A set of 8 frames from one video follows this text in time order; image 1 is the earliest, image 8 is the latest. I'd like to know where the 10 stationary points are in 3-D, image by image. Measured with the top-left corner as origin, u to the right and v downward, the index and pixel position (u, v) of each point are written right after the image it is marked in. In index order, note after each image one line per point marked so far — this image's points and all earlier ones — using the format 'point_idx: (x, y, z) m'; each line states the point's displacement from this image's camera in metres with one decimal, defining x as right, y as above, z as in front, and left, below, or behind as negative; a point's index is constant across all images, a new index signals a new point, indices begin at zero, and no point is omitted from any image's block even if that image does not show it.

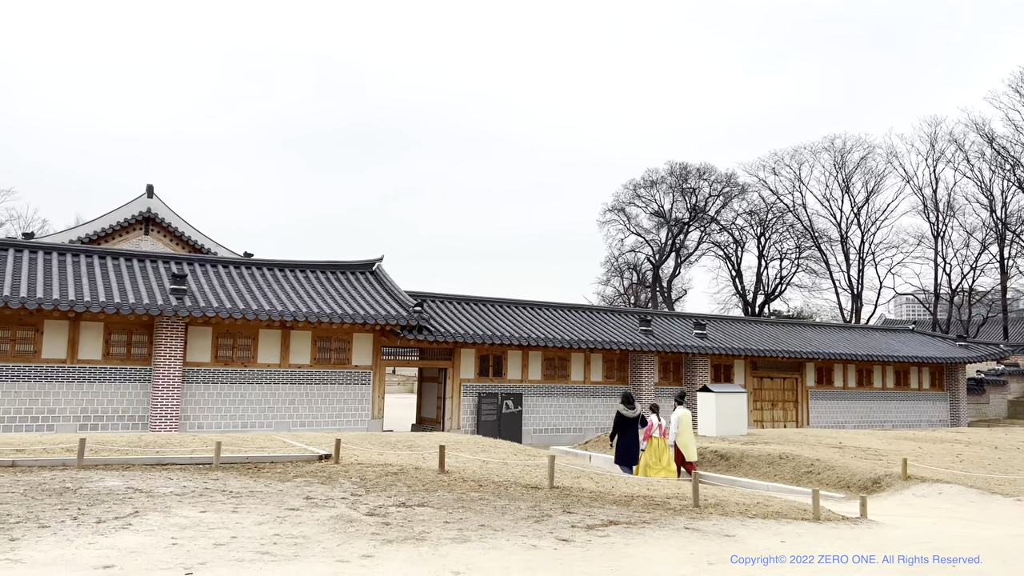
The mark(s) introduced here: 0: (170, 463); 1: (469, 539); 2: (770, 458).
0: (-4.0, -2.1, +9.7) m
1: (-0.4, -2.0, +6.7) m
2: (+4.5, -3.0, +14.5) m
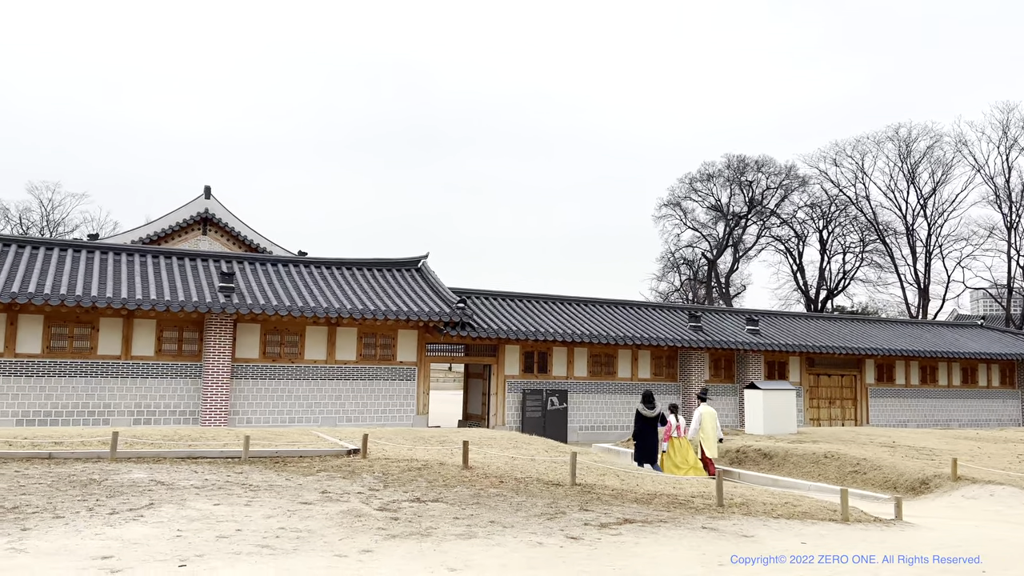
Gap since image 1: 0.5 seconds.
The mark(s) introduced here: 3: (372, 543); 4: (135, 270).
0: (-3.7, -2.0, +9.8) m
1: (-0.3, -2.0, +6.6) m
2: (+5.1, -2.9, +14.0) m
3: (-1.0, -1.9, +6.1) m
4: (-9.0, +0.4, +19.9) m
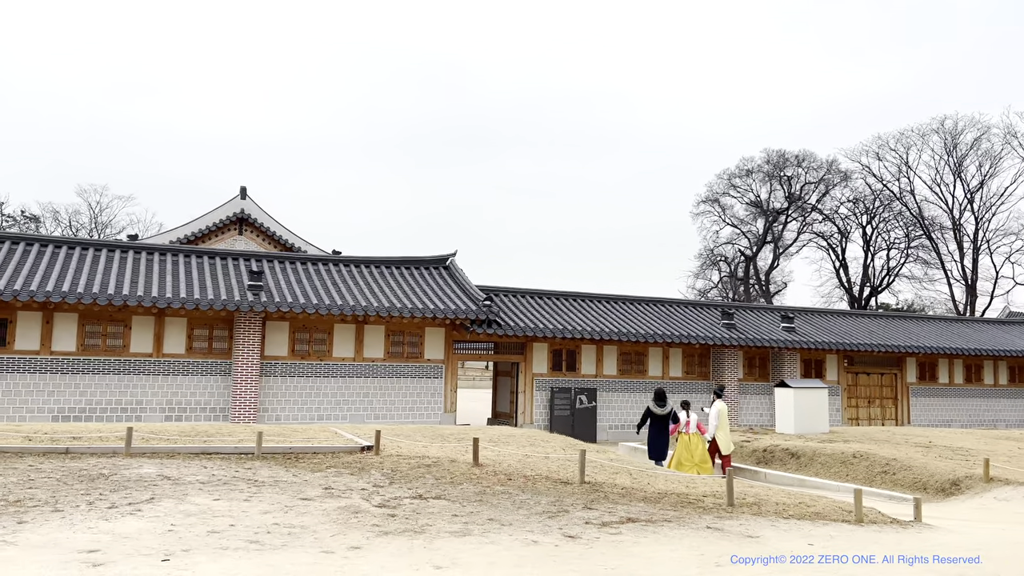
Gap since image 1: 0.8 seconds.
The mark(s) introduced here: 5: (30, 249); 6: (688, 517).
0: (-3.6, -2.0, +9.9) m
1: (-0.3, -1.9, +6.5) m
2: (+5.5, -2.8, +13.7) m
3: (-1.1, -1.9, +6.1) m
4: (-8.4, +0.5, +20.2) m
5: (-11.3, +0.9, +19.6) m
6: (+1.6, -2.1, +7.4) m
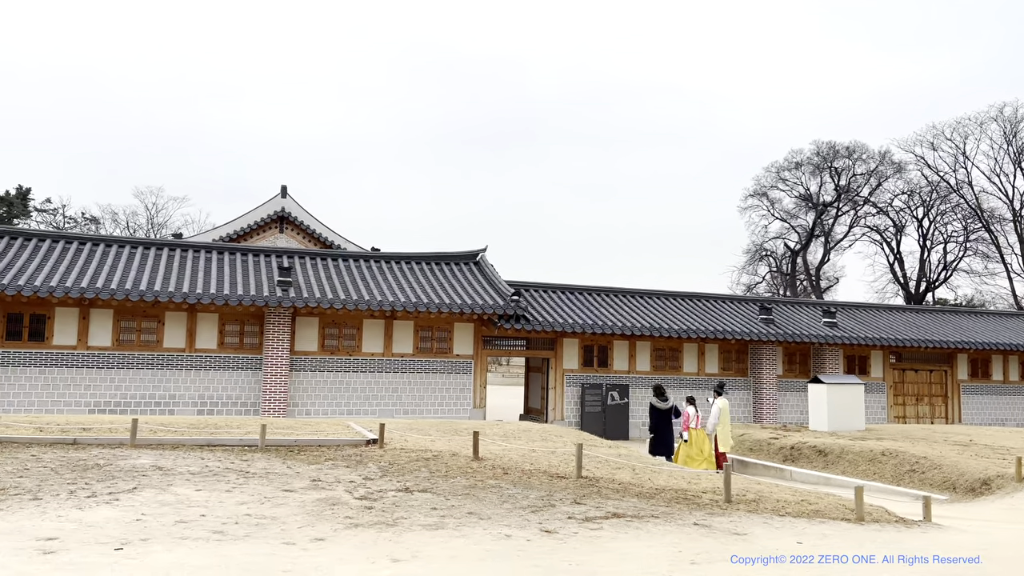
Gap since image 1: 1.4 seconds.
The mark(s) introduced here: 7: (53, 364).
0: (-3.6, -1.9, +9.9) m
1: (-0.5, -1.8, +6.4) m
2: (+5.7, -2.7, +13.1) m
3: (-1.3, -1.8, +6.0) m
4: (-7.8, +0.6, +20.5) m
5: (-10.7, +1.0, +20.1) m
6: (+1.4, -1.9, +7.1) m
7: (-9.6, -1.6, +17.6) m
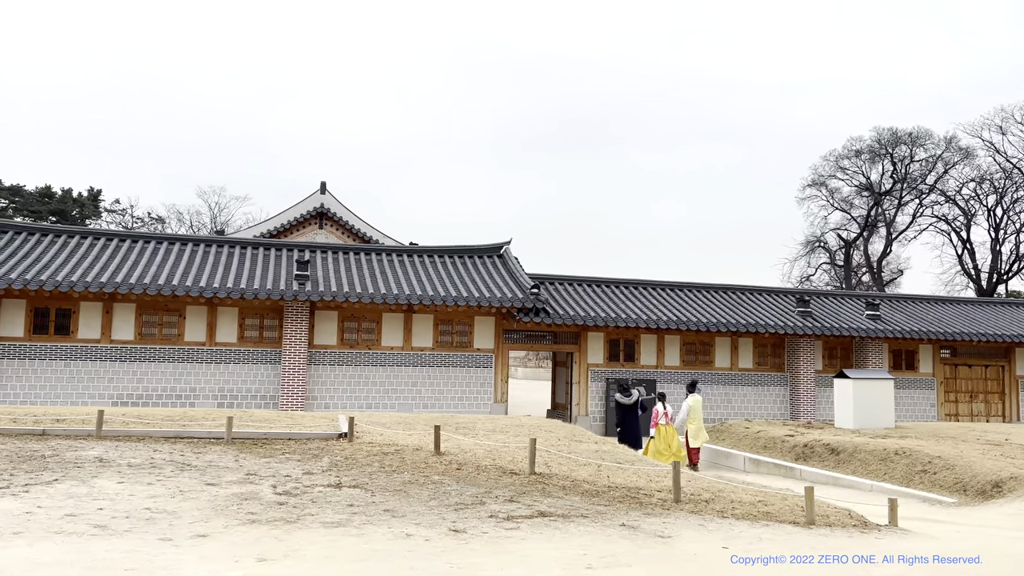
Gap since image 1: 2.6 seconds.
0: (-4.0, -1.8, +9.8) m
1: (-1.2, -1.7, +6.0) m
2: (+5.5, -2.5, +12.3) m
3: (-2.0, -1.7, +5.7) m
4: (-7.3, +0.7, +20.7) m
5: (-10.3, +1.1, +20.6) m
6: (+0.8, -1.8, +6.7) m
7: (-9.4, -1.5, +17.9) m
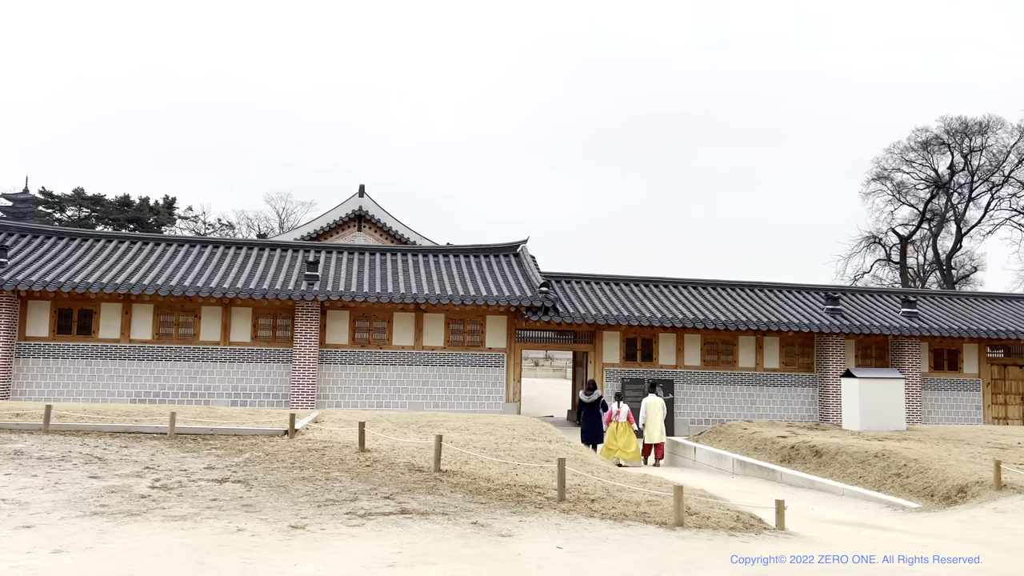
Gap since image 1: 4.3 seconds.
0: (-4.7, -1.7, +10.0) m
1: (-2.3, -1.7, +6.0) m
2: (+5.0, -2.4, +11.6) m
3: (-3.2, -1.6, +5.7) m
4: (-7.1, +0.7, +21.1) m
5: (-10.1, +1.1, +21.3) m
6: (-0.3, -1.7, +6.4) m
7: (-9.4, -1.5, +18.6) m
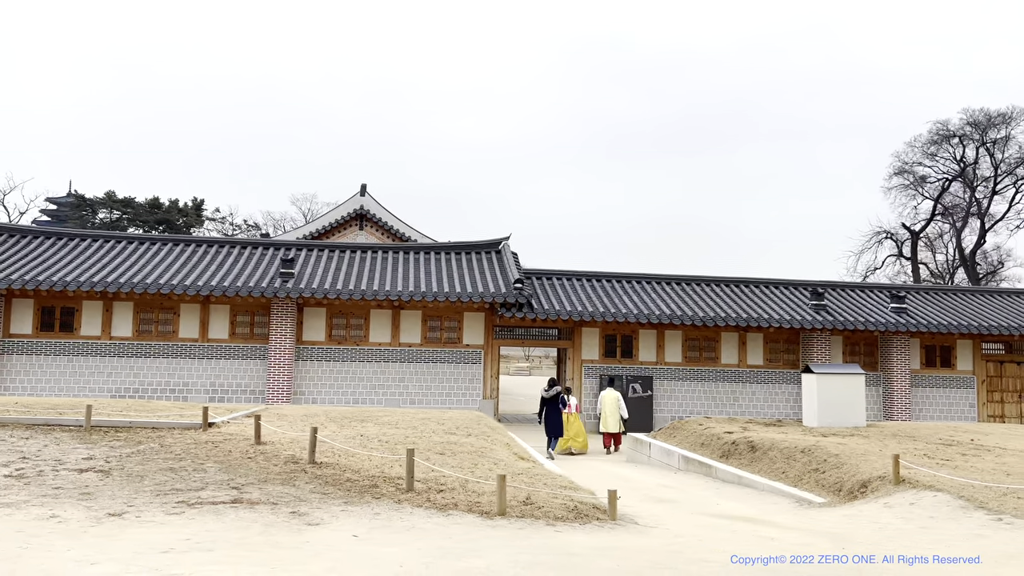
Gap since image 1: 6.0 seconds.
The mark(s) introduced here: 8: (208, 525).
0: (-5.9, -1.7, +10.2) m
1: (-3.7, -1.6, +6.1) m
2: (+3.9, -2.3, +11.4) m
3: (-4.5, -1.5, +5.9) m
4: (-7.8, +0.7, +21.4) m
5: (-10.8, +1.1, +21.7) m
6: (-1.6, -1.7, +6.4) m
7: (-10.1, -1.5, +19.0) m
8: (-2.0, -1.6, +5.7) m
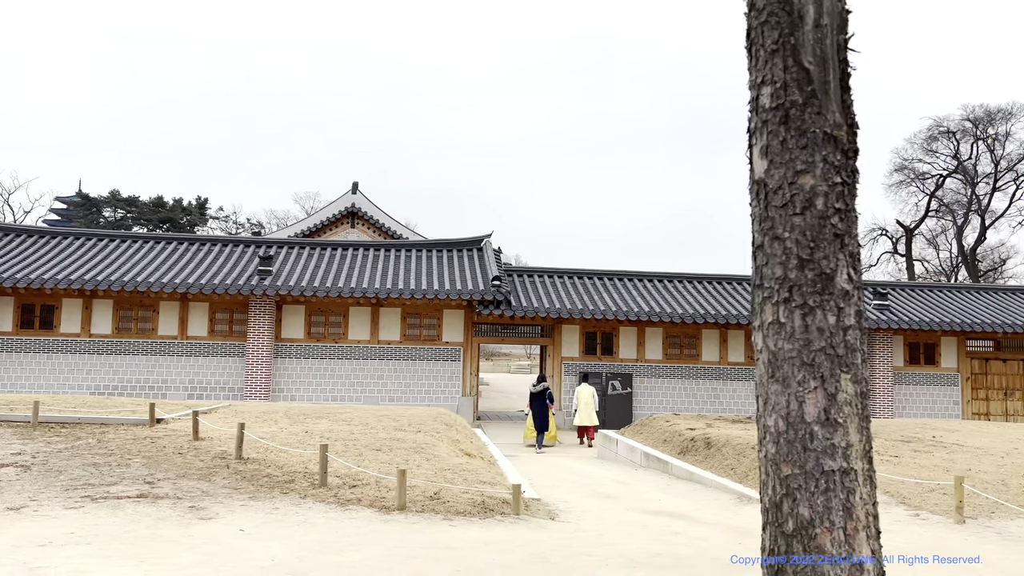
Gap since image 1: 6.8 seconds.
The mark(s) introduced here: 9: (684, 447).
0: (-6.6, -1.6, +10.3) m
1: (-4.4, -1.6, +6.1) m
2: (+3.2, -2.2, +11.4) m
3: (-5.2, -1.5, +5.9) m
4: (-8.4, +0.8, +21.5) m
5: (-11.3, +1.2, +21.8) m
6: (-2.3, -1.6, +6.4) m
7: (-10.7, -1.4, +19.1) m
8: (-2.8, -1.6, +5.7) m
9: (+2.8, -2.5, +13.1) m
